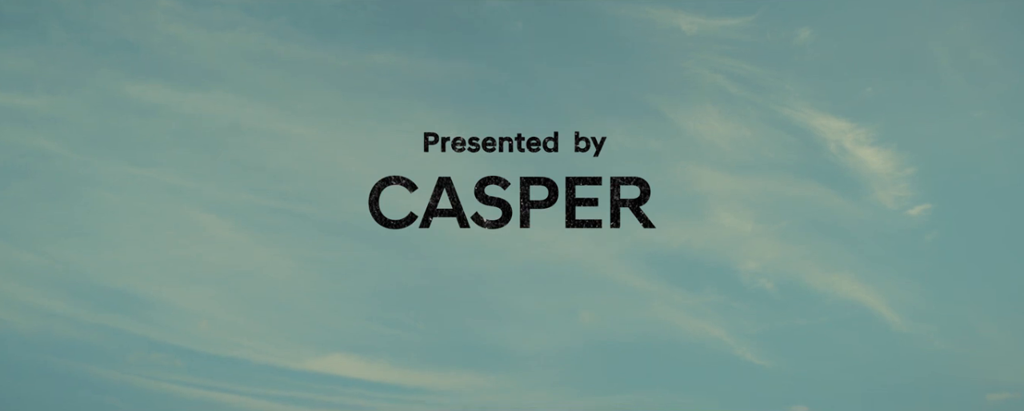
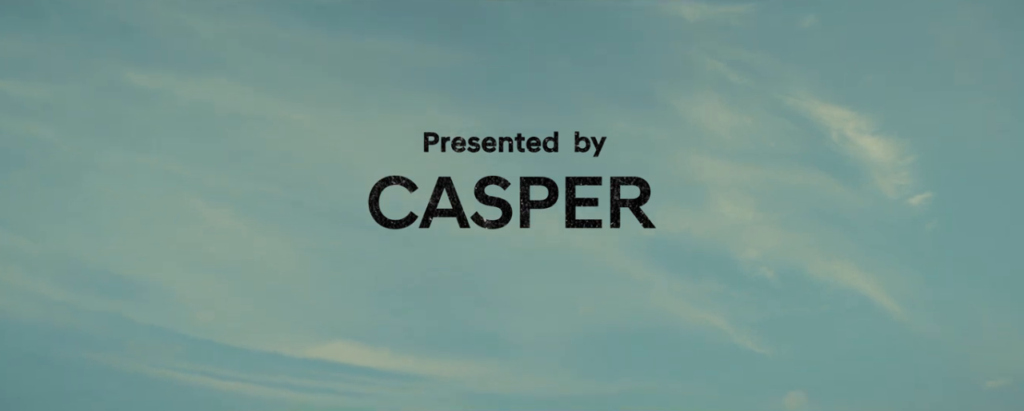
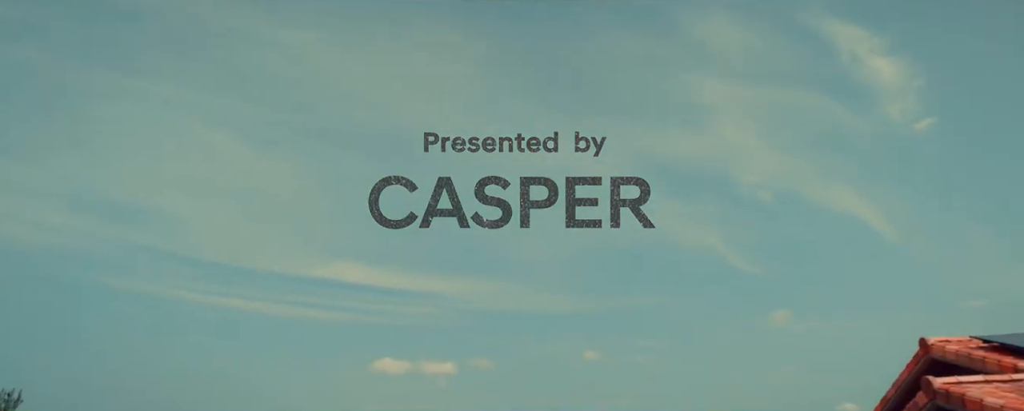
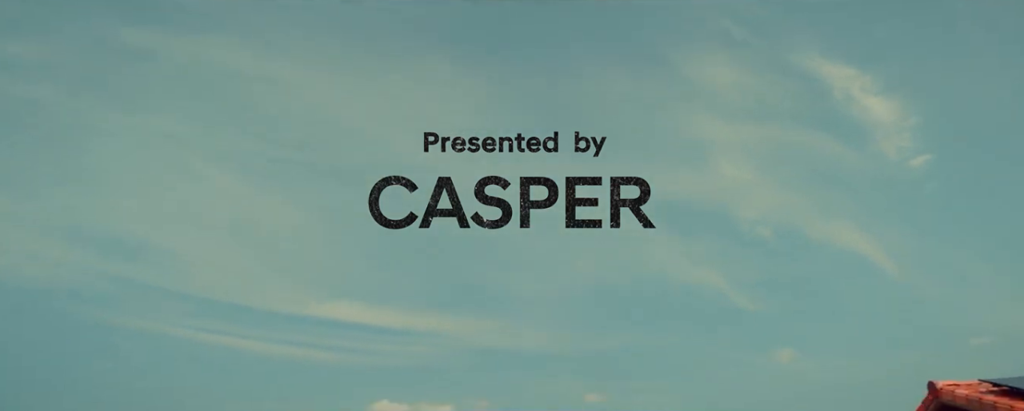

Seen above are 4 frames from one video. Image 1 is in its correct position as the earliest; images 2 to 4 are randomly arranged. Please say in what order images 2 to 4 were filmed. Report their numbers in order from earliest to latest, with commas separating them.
2, 4, 3
